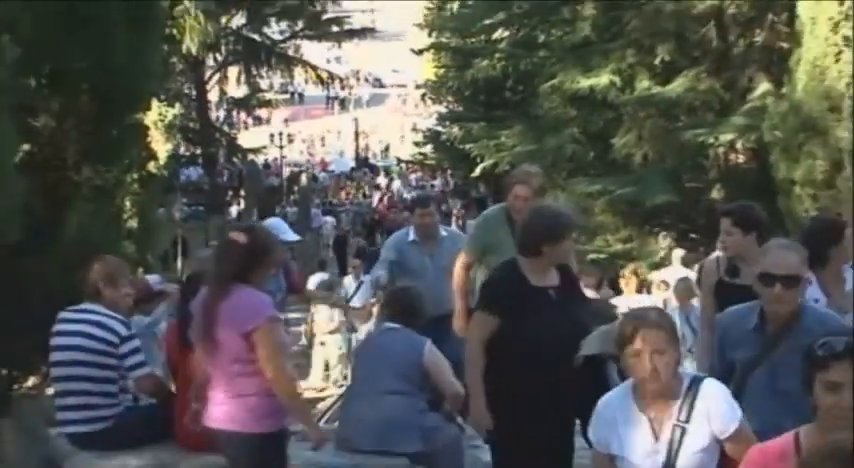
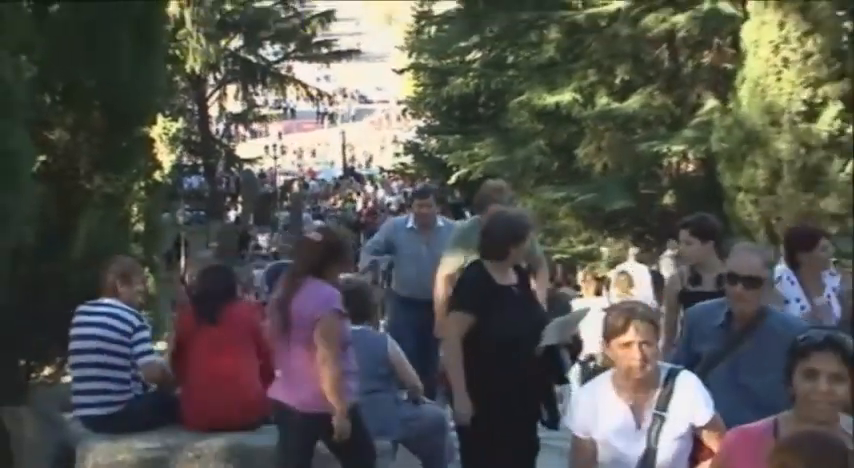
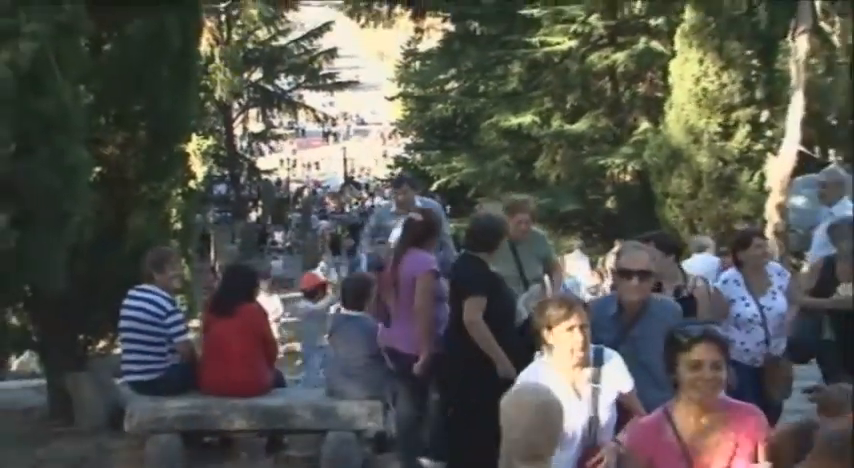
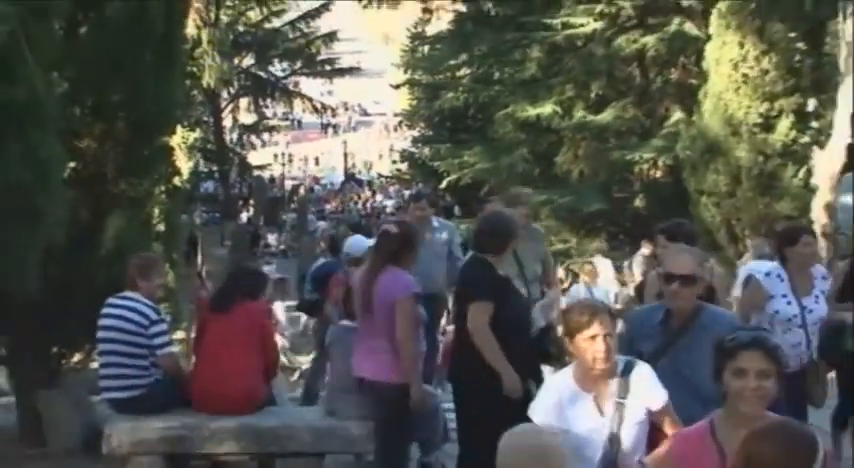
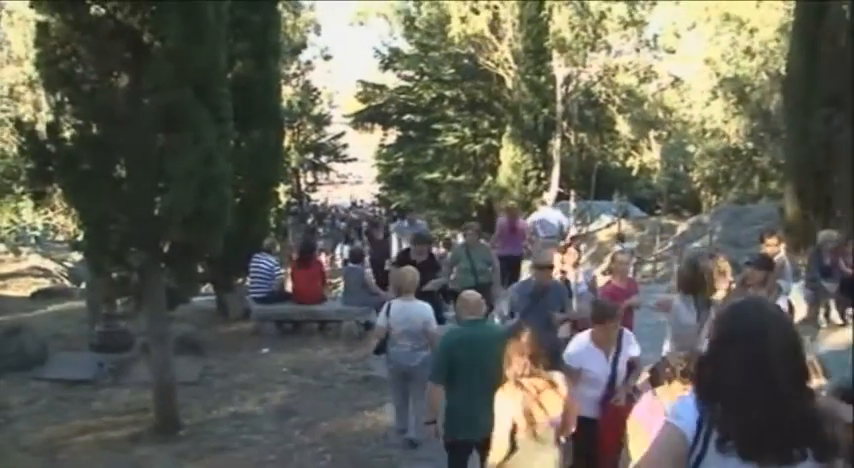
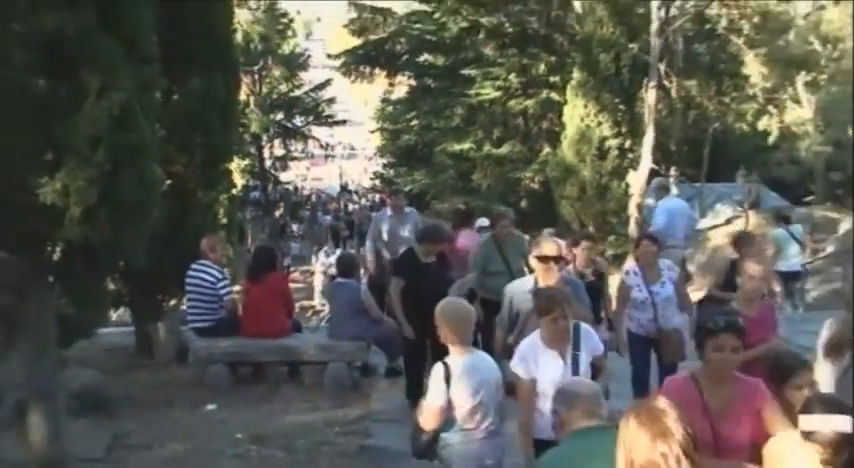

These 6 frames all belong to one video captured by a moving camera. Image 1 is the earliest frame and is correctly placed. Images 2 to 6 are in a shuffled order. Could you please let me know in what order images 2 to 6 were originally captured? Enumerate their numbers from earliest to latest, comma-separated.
2, 4, 3, 6, 5
